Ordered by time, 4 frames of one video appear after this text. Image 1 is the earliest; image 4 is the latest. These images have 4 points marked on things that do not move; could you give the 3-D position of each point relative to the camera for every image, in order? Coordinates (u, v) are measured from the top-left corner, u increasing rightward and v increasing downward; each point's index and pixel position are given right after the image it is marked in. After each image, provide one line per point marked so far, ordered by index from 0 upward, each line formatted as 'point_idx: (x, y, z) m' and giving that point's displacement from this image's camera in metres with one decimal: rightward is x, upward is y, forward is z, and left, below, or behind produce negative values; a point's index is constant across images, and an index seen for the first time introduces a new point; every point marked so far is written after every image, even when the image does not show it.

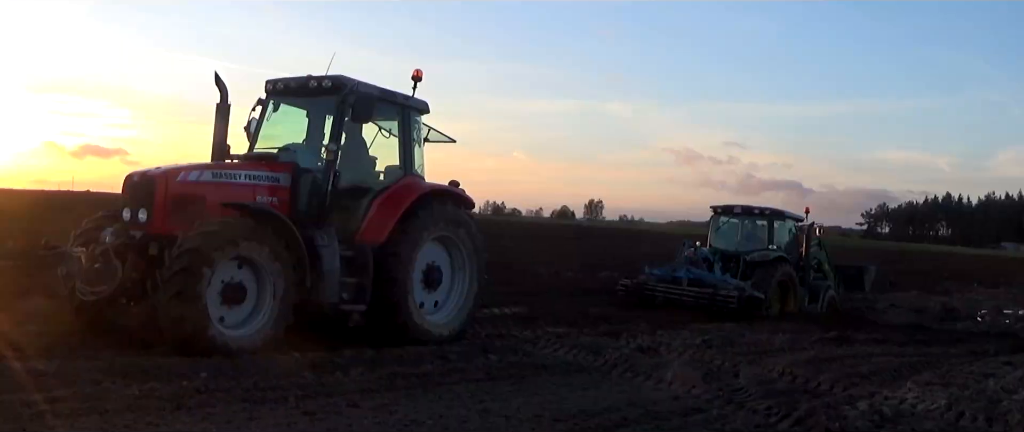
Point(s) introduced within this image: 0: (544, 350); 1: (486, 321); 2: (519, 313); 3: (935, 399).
0: (+0.3, -1.3, +9.4) m
1: (-0.3, -1.1, +10.4) m
2: (+0.1, -1.1, +10.9) m
3: (+3.7, -1.6, +8.5) m
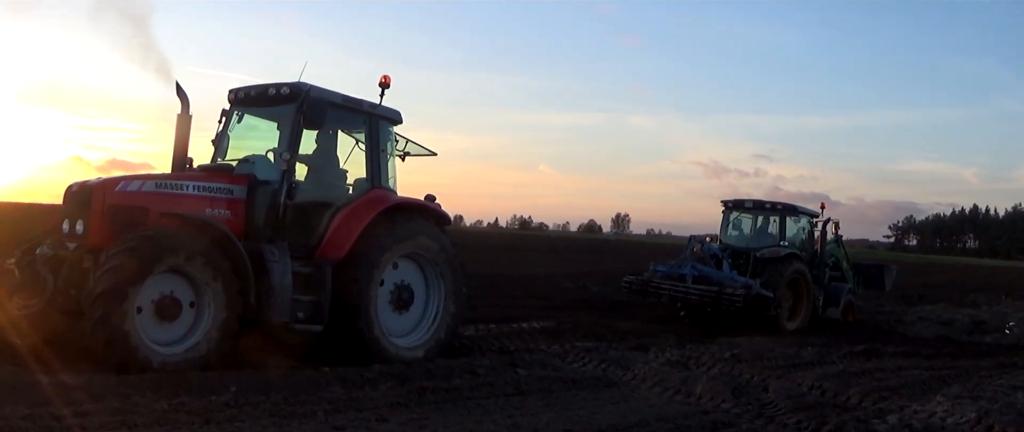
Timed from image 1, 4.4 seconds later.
0: (+0.6, -1.4, +9.4) m
1: (0.0, -1.3, +10.4) m
2: (+0.4, -1.3, +10.9) m
3: (+4.0, -1.7, +8.4) m
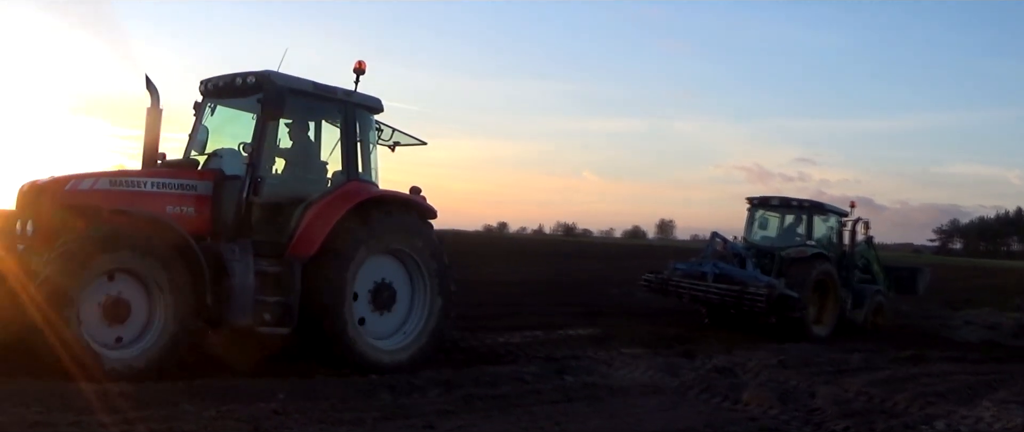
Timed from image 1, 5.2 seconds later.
0: (+1.0, -1.5, +9.3) m
1: (+0.5, -1.3, +10.4) m
2: (+0.9, -1.3, +10.9) m
3: (+4.4, -1.8, +8.3) m
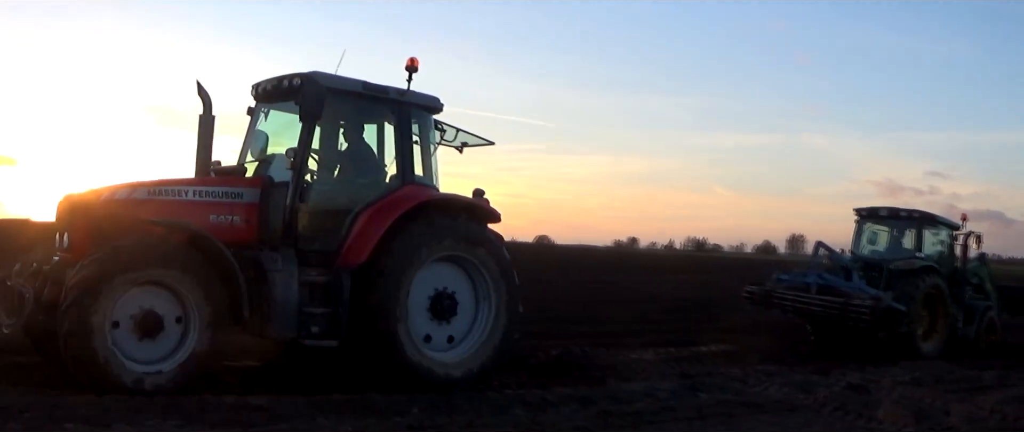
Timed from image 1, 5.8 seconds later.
0: (+2.1, -1.7, +9.7) m
1: (+1.9, -1.6, +10.9) m
2: (+2.4, -1.6, +11.3) m
3: (+5.0, -1.8, +7.8) m
